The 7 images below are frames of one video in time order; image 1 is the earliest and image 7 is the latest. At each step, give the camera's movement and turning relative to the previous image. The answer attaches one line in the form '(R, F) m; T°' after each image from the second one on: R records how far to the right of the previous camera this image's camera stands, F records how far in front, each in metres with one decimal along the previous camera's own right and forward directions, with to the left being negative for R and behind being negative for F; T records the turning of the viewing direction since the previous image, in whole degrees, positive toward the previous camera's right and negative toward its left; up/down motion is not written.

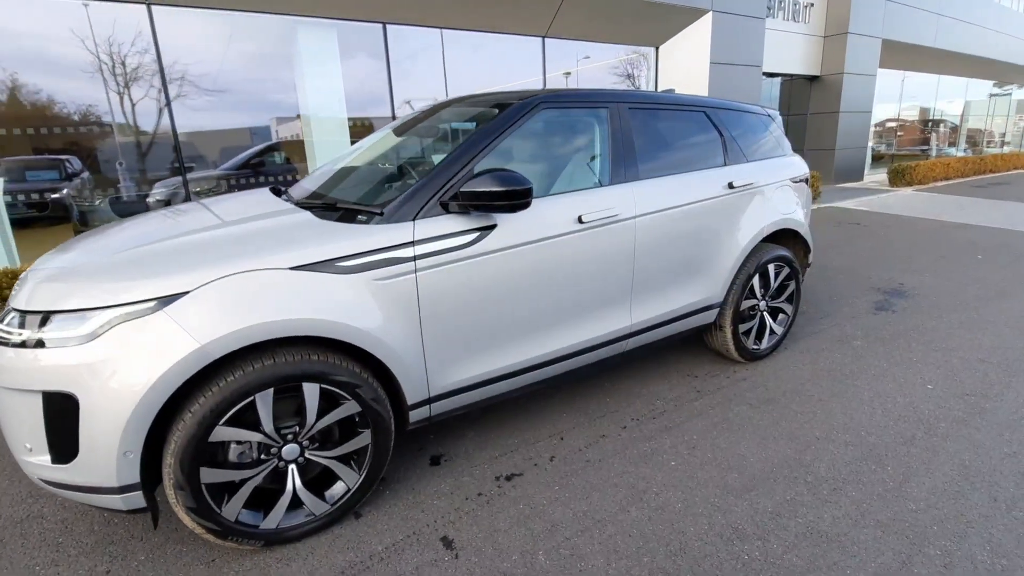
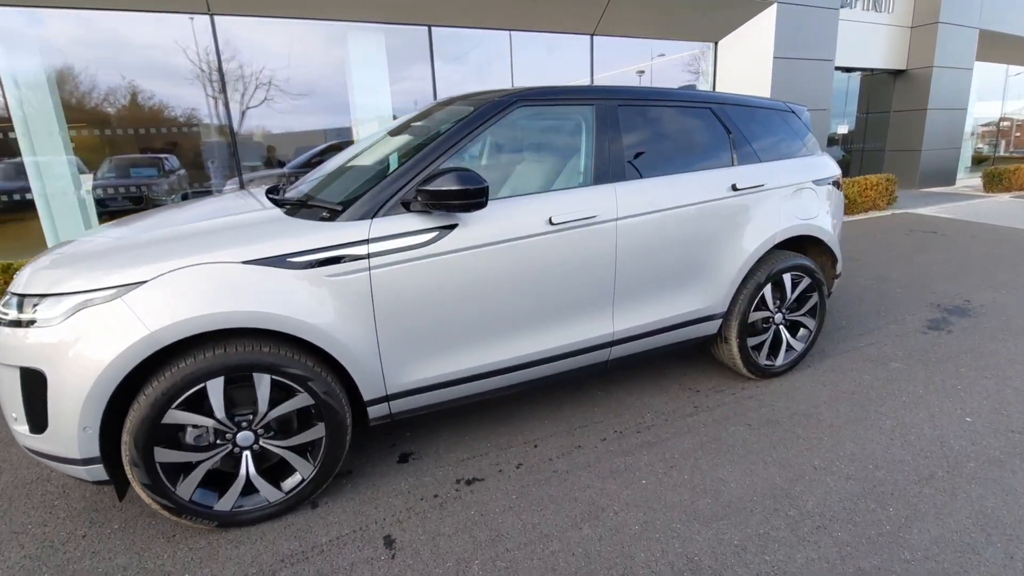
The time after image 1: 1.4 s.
(+0.5, +0.1) m; -8°
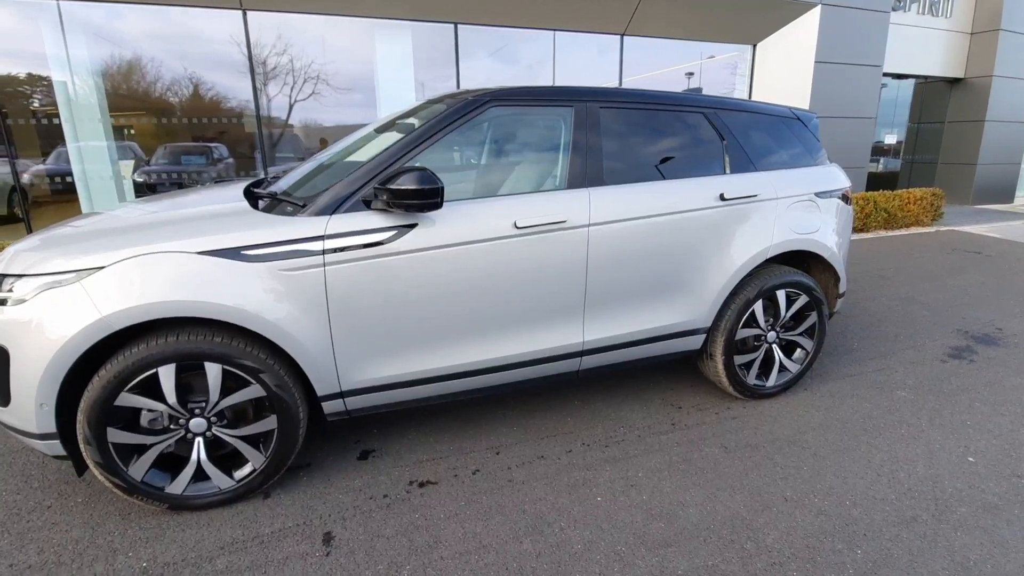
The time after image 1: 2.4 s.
(+0.4, +0.1) m; -4°
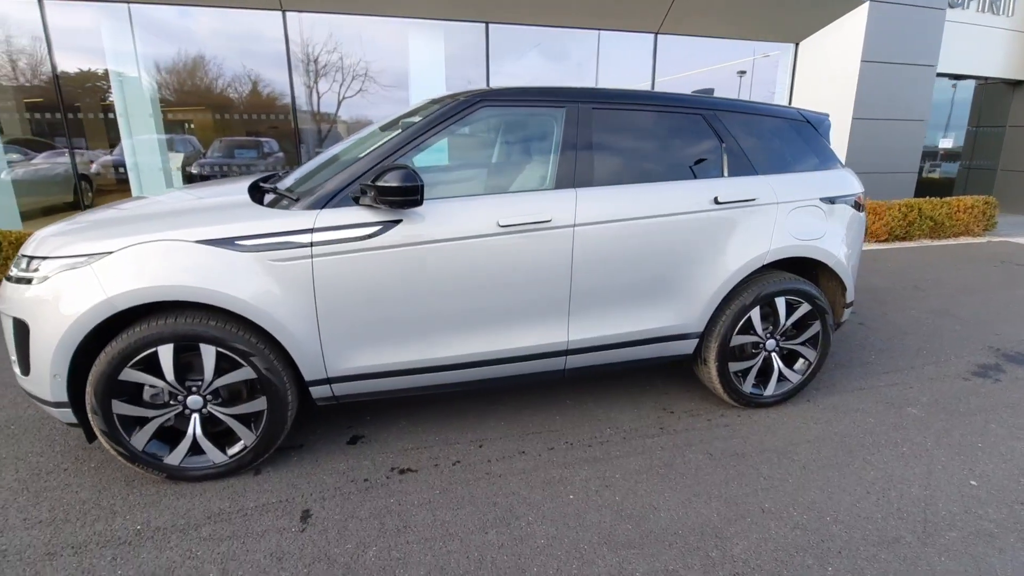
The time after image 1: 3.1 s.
(+0.3, 0.0) m; -5°
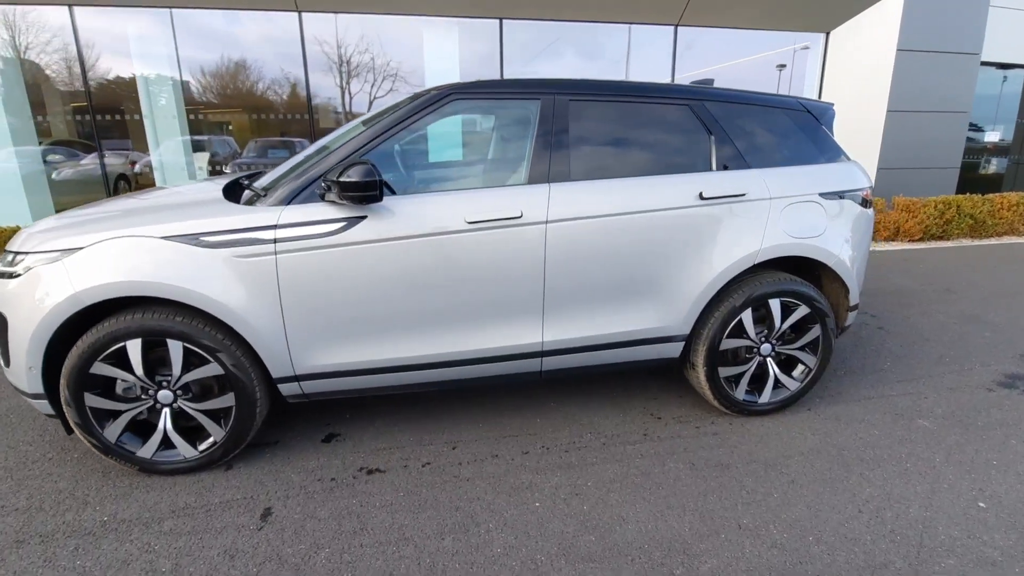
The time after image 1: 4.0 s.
(+0.3, +0.1) m; -4°
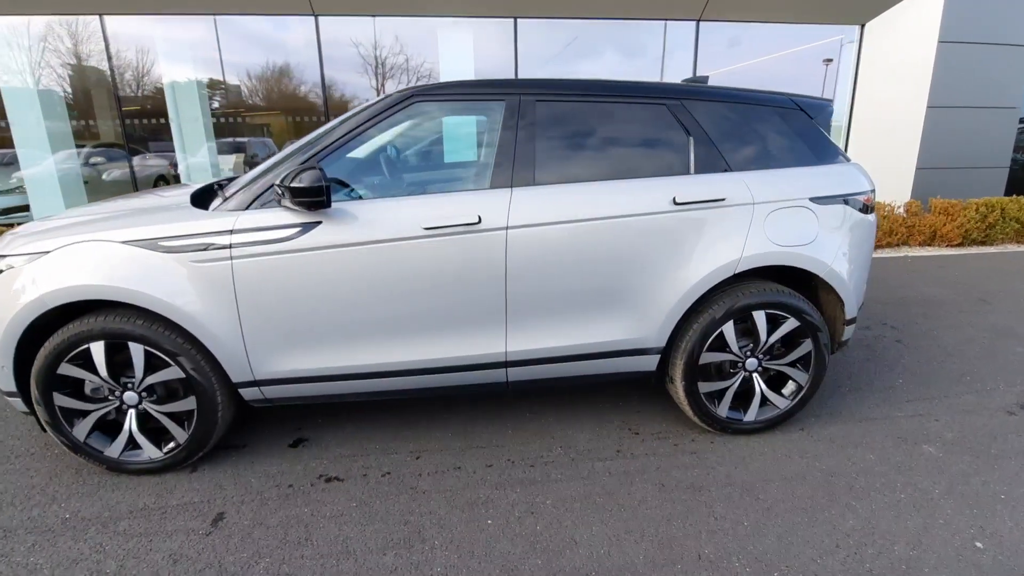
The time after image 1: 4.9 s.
(+0.4, +0.1) m; -4°
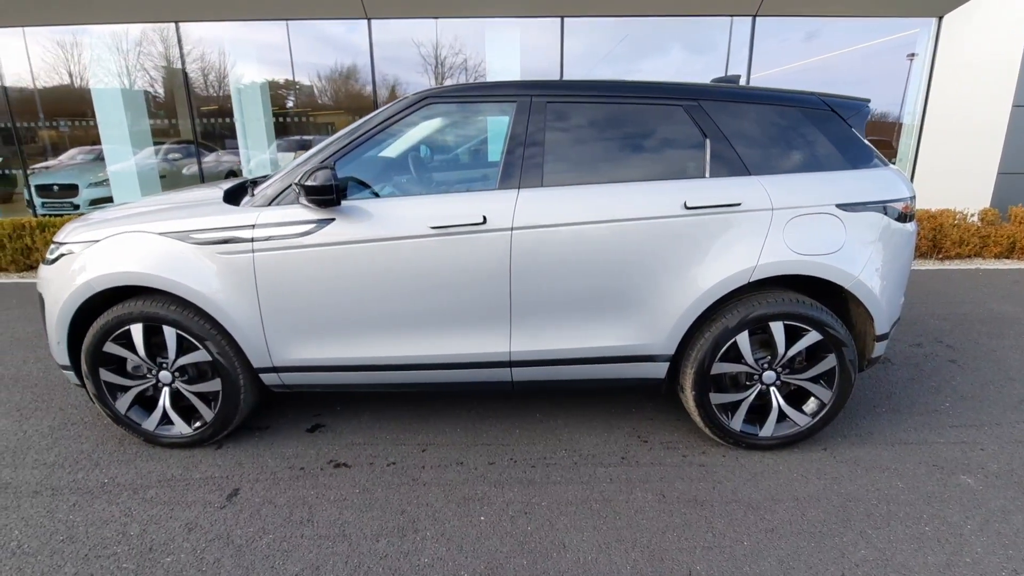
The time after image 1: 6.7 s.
(+0.2, 0.0) m; -6°
